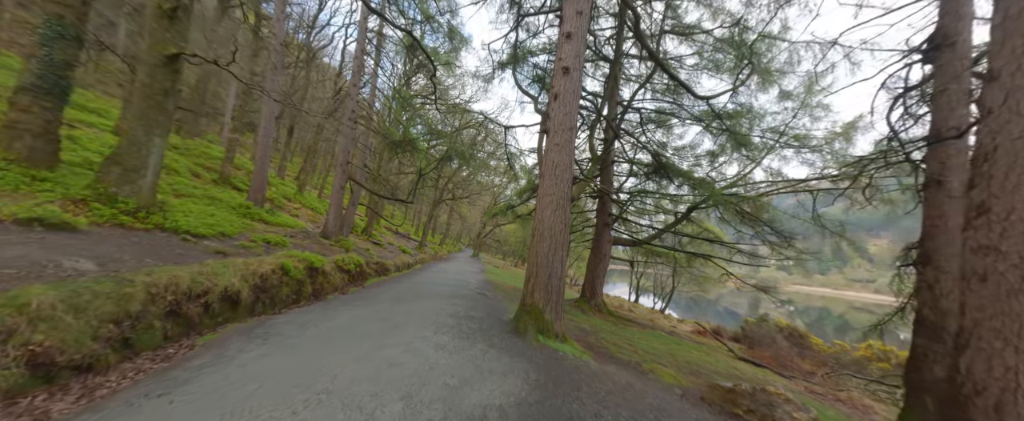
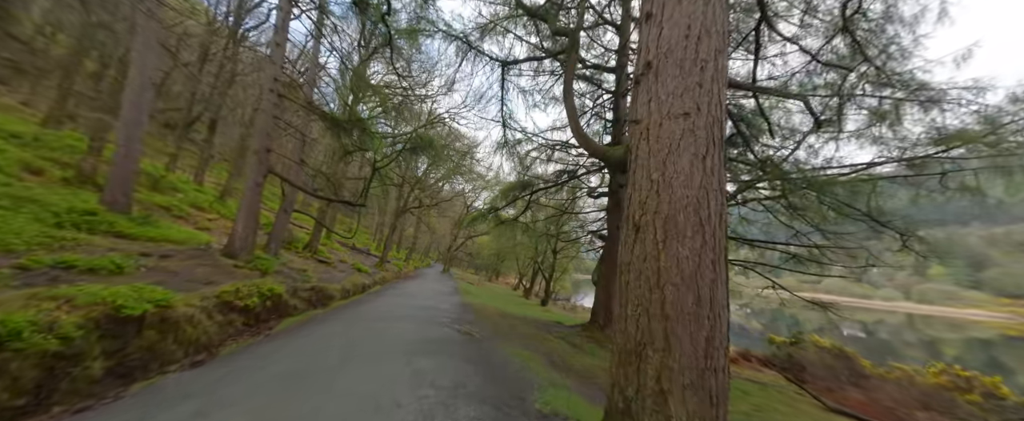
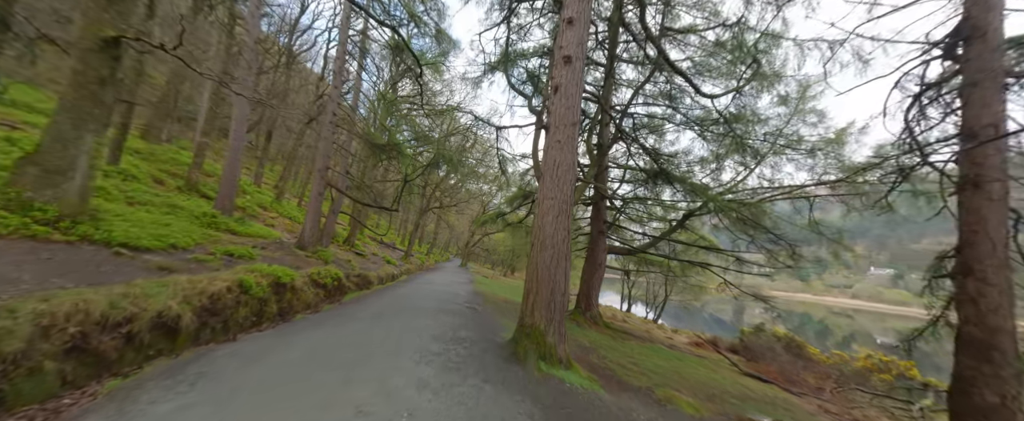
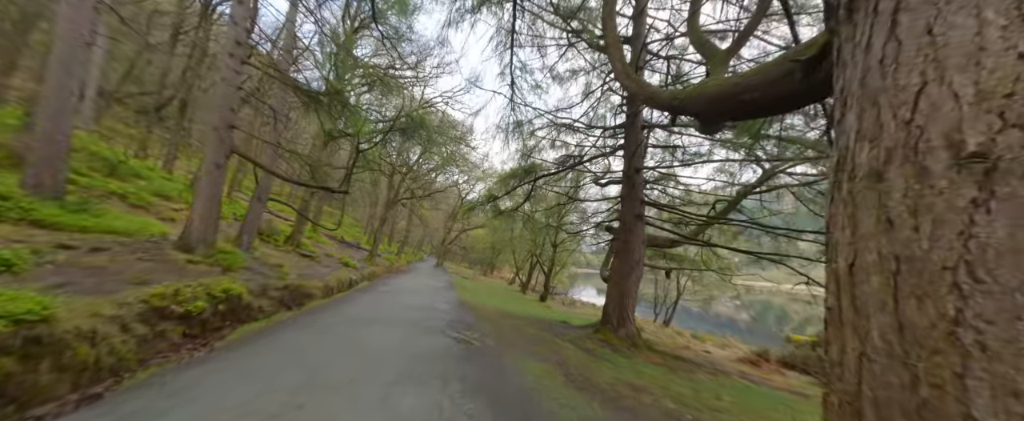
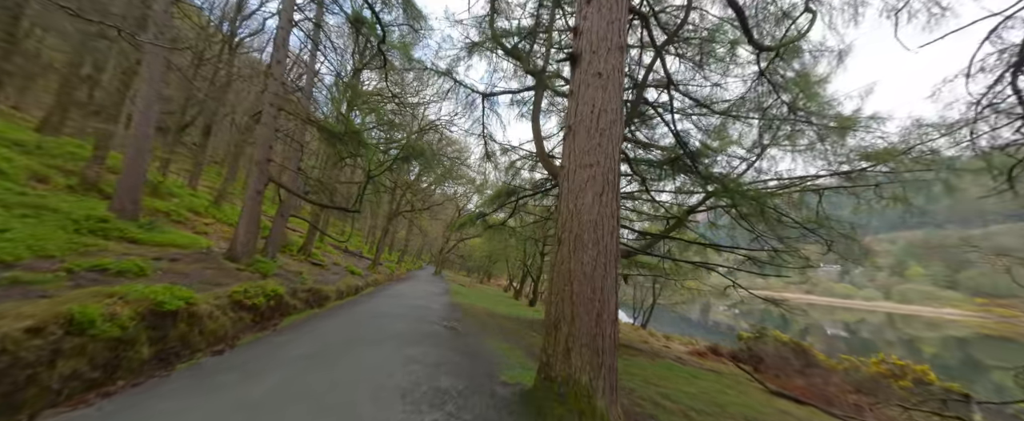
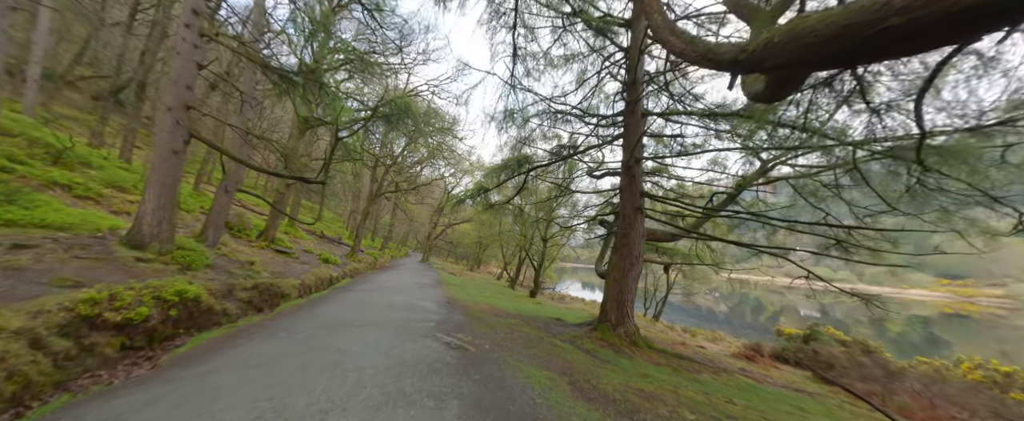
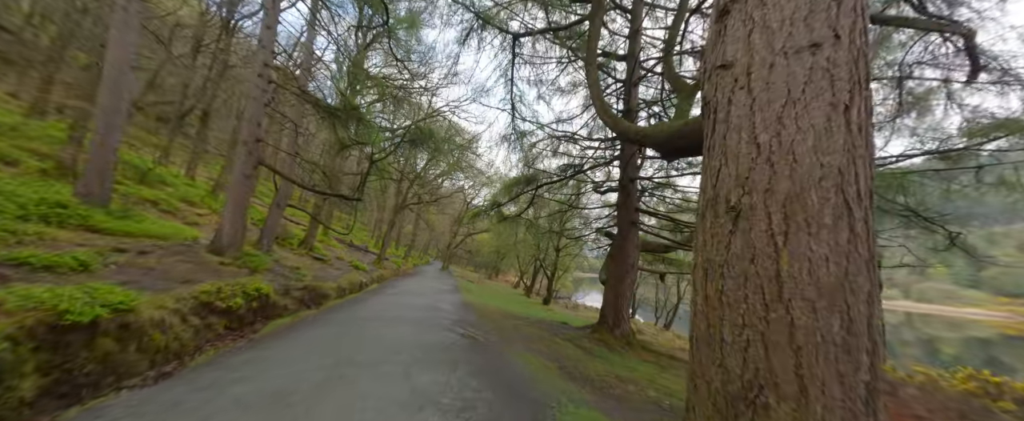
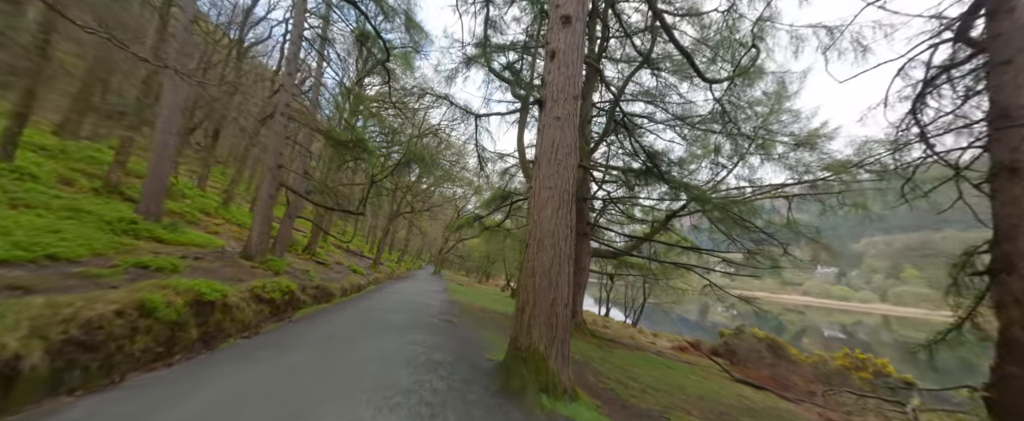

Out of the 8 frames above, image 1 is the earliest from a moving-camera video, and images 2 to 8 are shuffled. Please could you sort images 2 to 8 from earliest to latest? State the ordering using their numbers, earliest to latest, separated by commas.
3, 8, 5, 2, 7, 4, 6
